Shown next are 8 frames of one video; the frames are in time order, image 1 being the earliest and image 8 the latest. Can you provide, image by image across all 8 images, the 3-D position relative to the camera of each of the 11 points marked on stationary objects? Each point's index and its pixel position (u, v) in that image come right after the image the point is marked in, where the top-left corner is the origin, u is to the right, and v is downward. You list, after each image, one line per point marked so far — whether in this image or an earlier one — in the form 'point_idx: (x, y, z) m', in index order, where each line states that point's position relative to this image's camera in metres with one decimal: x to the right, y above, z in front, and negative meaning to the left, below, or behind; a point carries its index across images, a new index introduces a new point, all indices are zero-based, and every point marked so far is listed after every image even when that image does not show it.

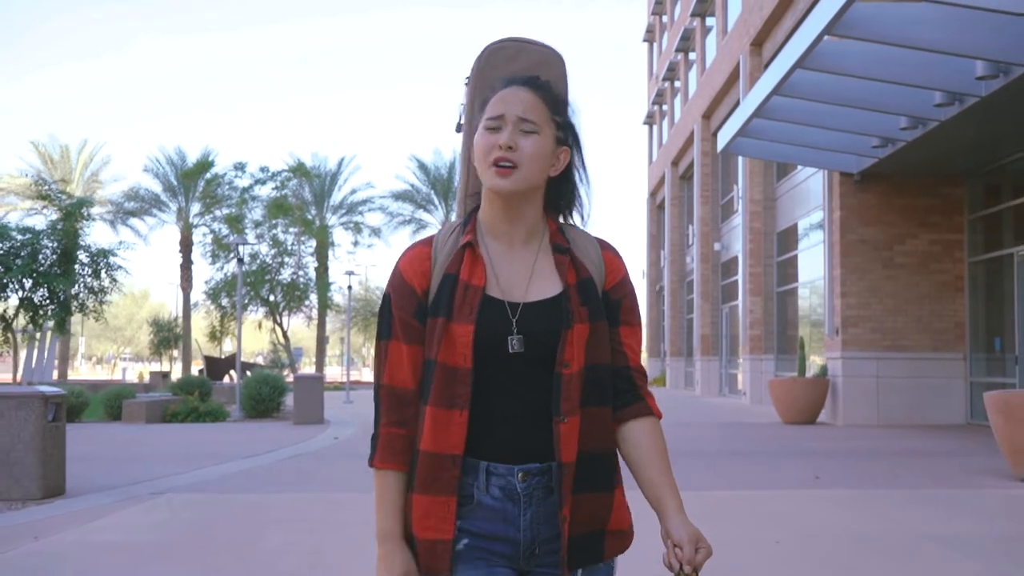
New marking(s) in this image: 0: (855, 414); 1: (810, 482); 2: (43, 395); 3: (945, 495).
0: (+5.6, -2.1, +17.6) m
1: (+2.8, -1.8, +10.1) m
2: (-3.8, -0.9, +8.8) m
3: (+3.7, -1.8, +9.3) m
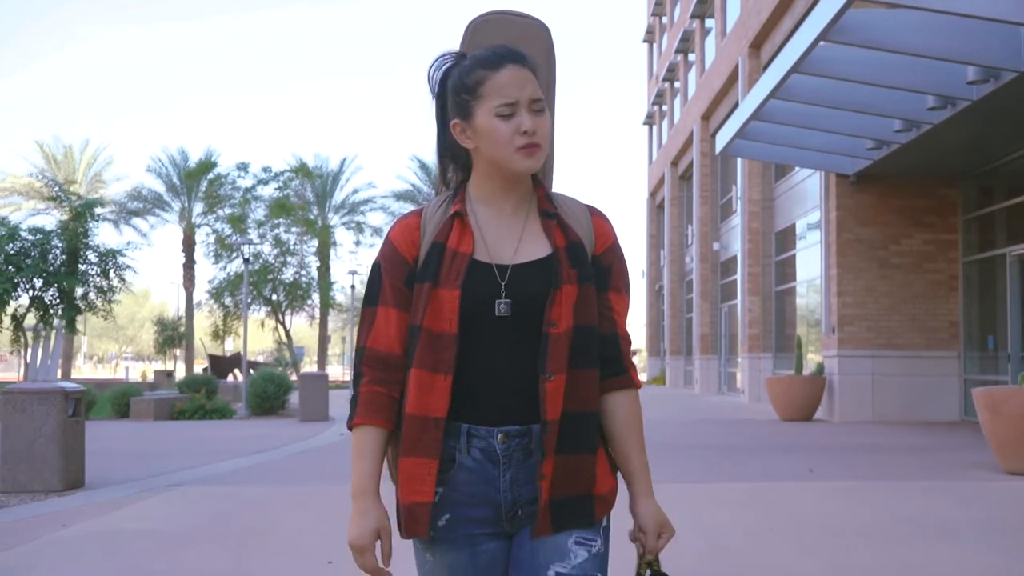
0: (+5.6, -2.0, +17.9) m
1: (+2.8, -1.8, +10.4) m
2: (-3.8, -0.9, +9.1) m
3: (+3.7, -1.8, +9.6) m
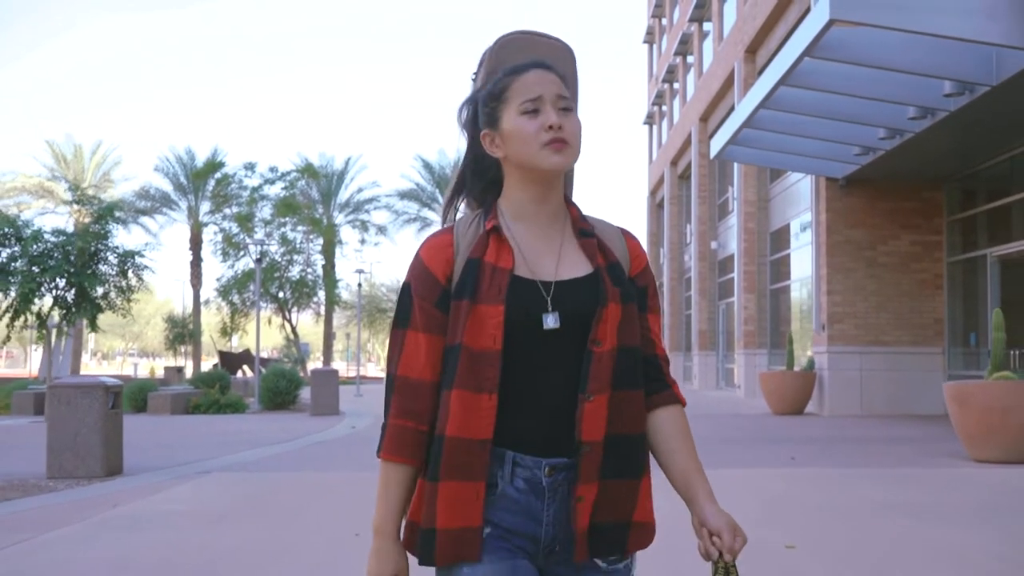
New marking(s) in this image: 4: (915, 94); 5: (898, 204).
0: (+5.7, -2.0, +18.7) m
1: (+2.8, -1.8, +11.2) m
2: (-3.7, -0.9, +9.9) m
3: (+3.8, -1.8, +10.4) m
4: (+5.1, +2.4, +13.6) m
5: (+6.7, +1.5, +18.9) m
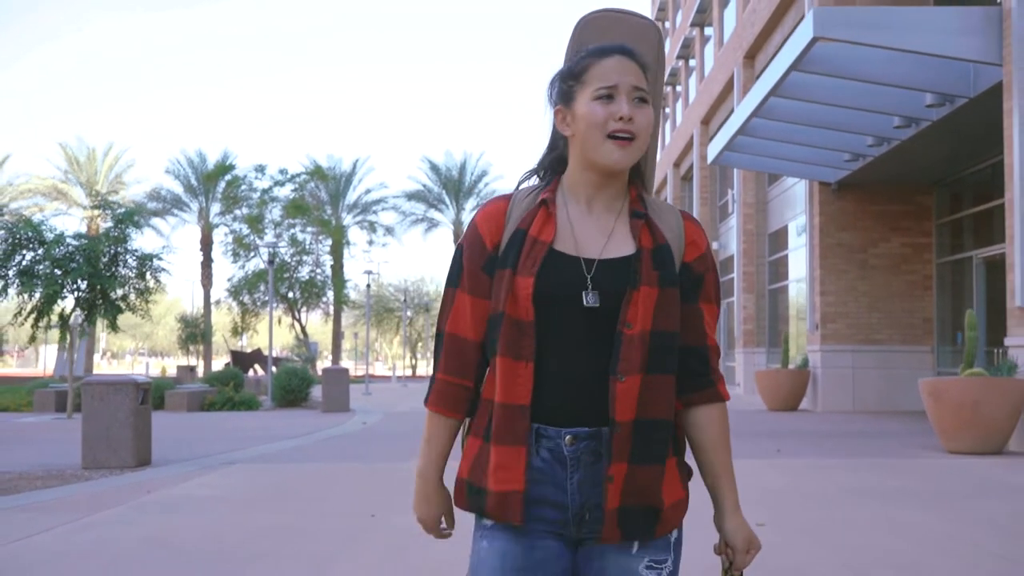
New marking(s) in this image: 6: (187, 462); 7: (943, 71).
0: (+5.8, -2.0, +19.4) m
1: (+2.9, -1.8, +11.9) m
2: (-3.7, -0.9, +10.6) m
3: (+3.8, -1.8, +11.1) m
4: (+5.1, +2.4, +14.3) m
5: (+6.8, +1.5, +19.6) m
6: (-3.4, -1.8, +11.3) m
7: (+5.2, +2.6, +13.1) m
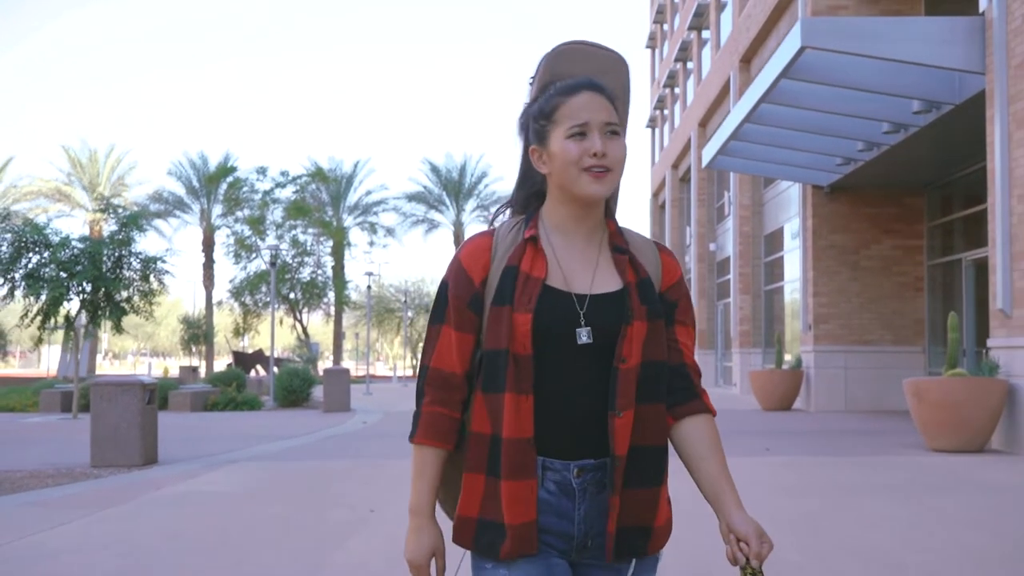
0: (+5.7, -2.1, +19.7) m
1: (+2.8, -1.9, +12.2) m
2: (-3.7, -1.0, +11.0) m
3: (+3.8, -1.8, +11.4) m
4: (+5.1, +2.4, +14.6) m
5: (+6.8, +1.4, +19.9) m
6: (-3.4, -1.8, +11.6) m
7: (+5.2, +2.6, +13.5) m
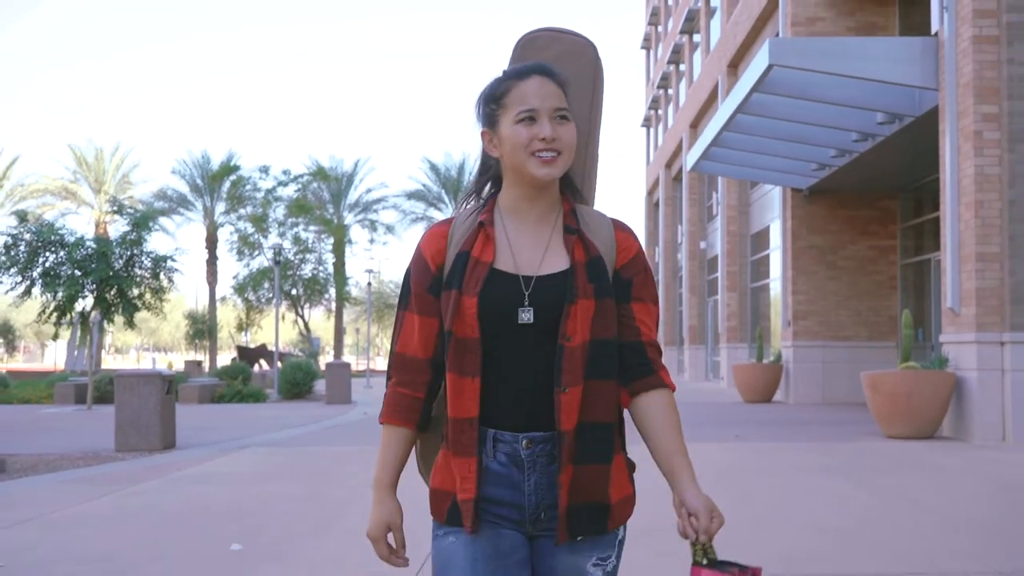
0: (+5.6, -2.0, +20.7) m
1: (+2.7, -1.9, +13.2) m
2: (-3.9, -0.9, +12.0) m
3: (+3.6, -1.8, +12.4) m
4: (+4.9, +2.4, +15.6) m
5: (+6.6, +1.5, +20.9) m
6: (-3.6, -1.8, +12.6) m
7: (+5.0, +2.6, +14.4) m
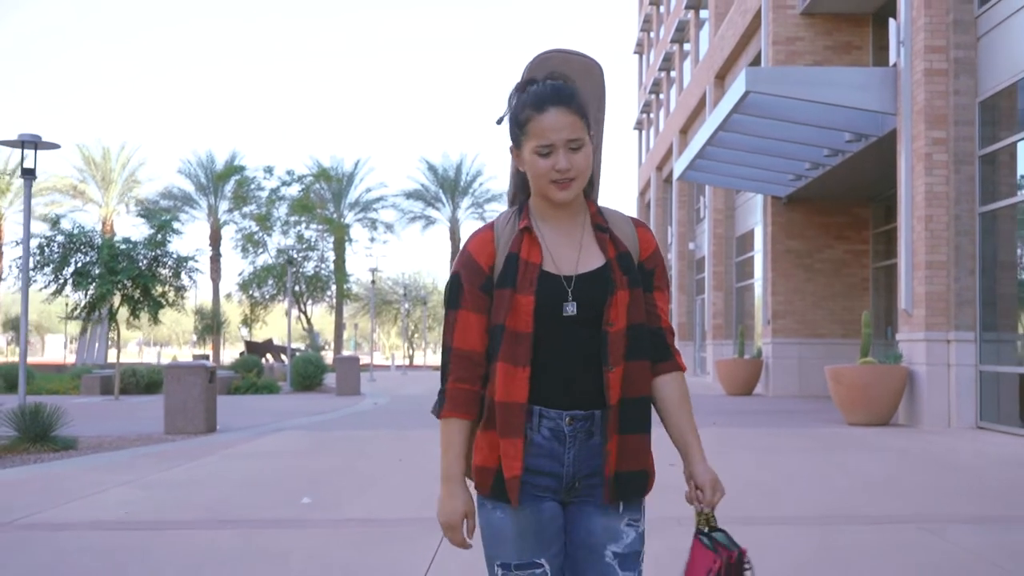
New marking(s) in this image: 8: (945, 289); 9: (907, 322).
0: (+5.6, -2.1, +22.3) m
1: (+2.7, -1.9, +14.8) m
2: (-3.8, -1.0, +13.5) m
3: (+3.7, -1.9, +14.0) m
4: (+5.0, +2.4, +17.2) m
5: (+6.6, +1.4, +22.5) m
6: (-3.5, -1.9, +14.1) m
7: (+5.1, +2.6, +16.0) m
8: (+5.4, 0.0, +13.5) m
9: (+5.1, -0.4, +14.1) m
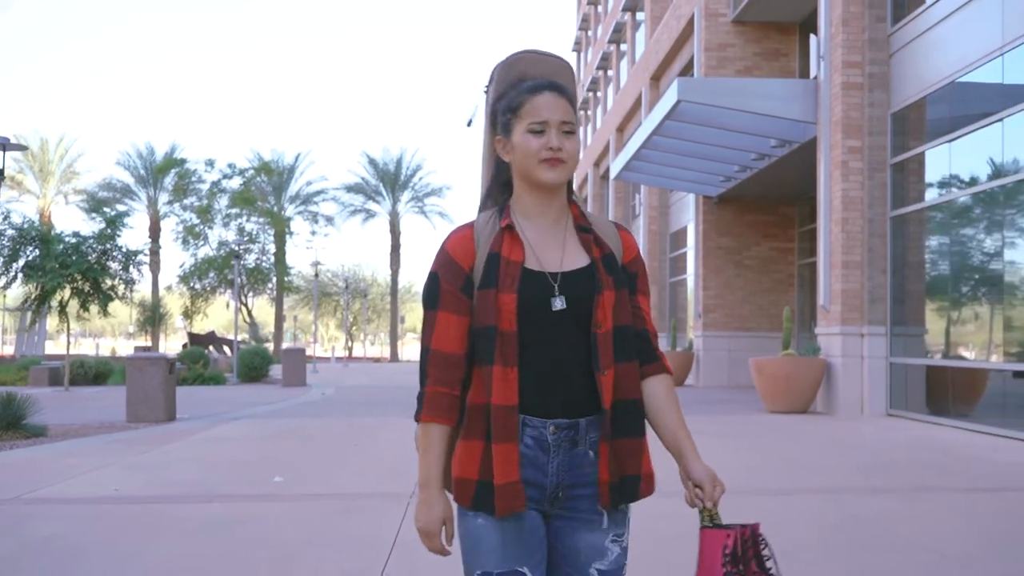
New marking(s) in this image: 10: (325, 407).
0: (+4.3, -2.0, +23.5) m
1: (+1.9, -1.8, +15.8) m
2: (-4.5, -0.9, +14.1) m
3: (+2.9, -1.8, +15.1) m
4: (+4.0, +2.4, +18.3) m
5: (+5.4, +1.5, +23.7) m
6: (-4.3, -1.8, +14.8) m
7: (+4.2, +2.6, +17.1) m
8: (+4.7, 0.0, +14.7) m
9: (+4.4, -0.4, +15.3) m
10: (-3.1, -2.0, +18.1) m
